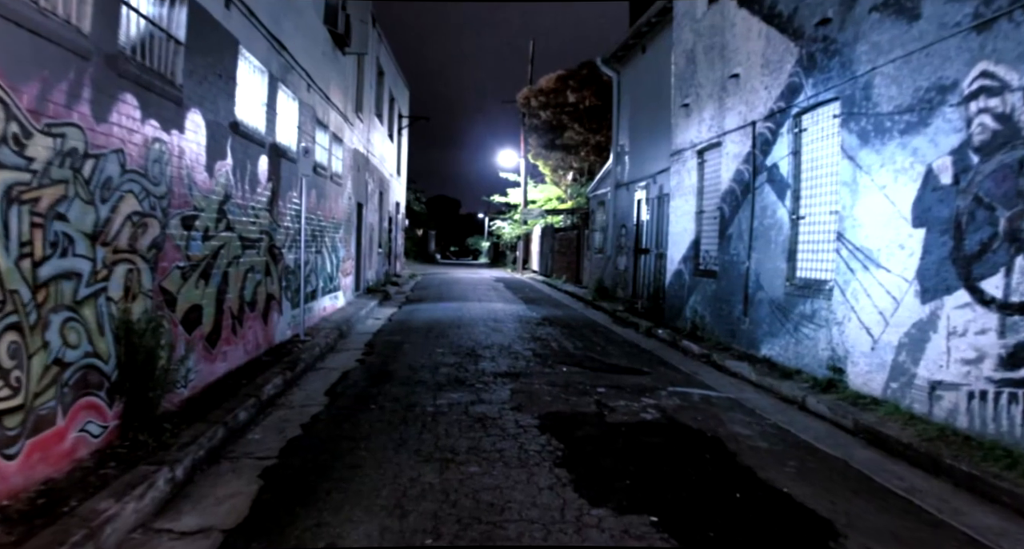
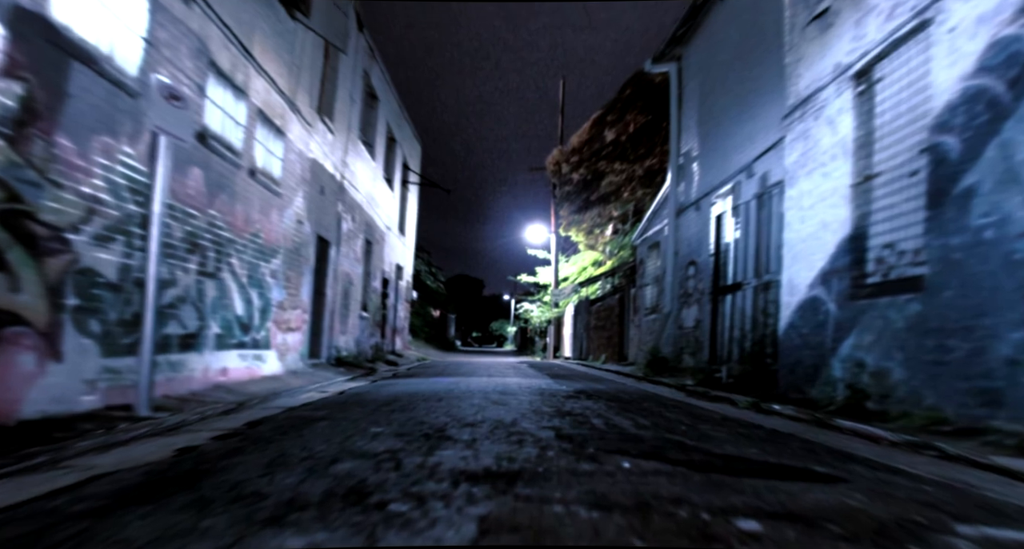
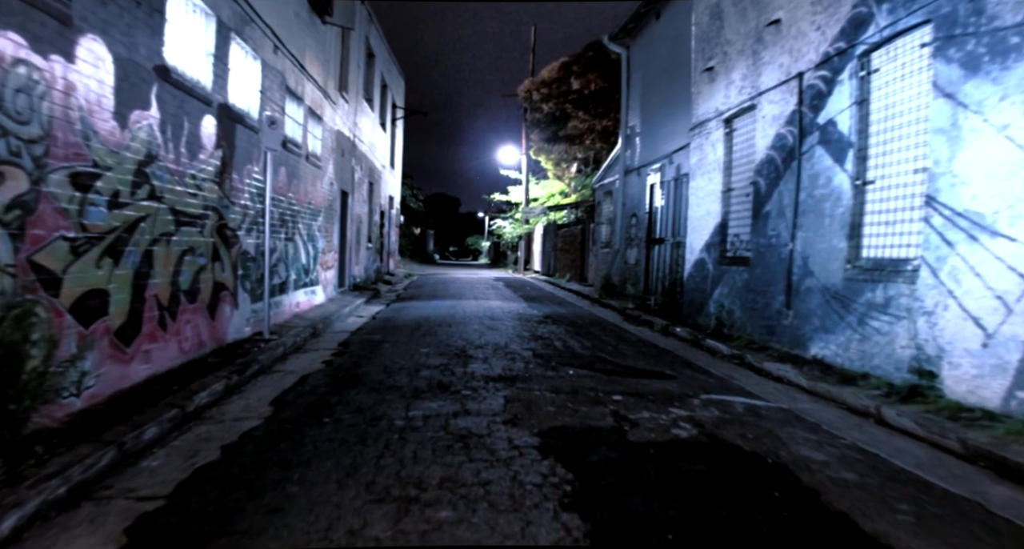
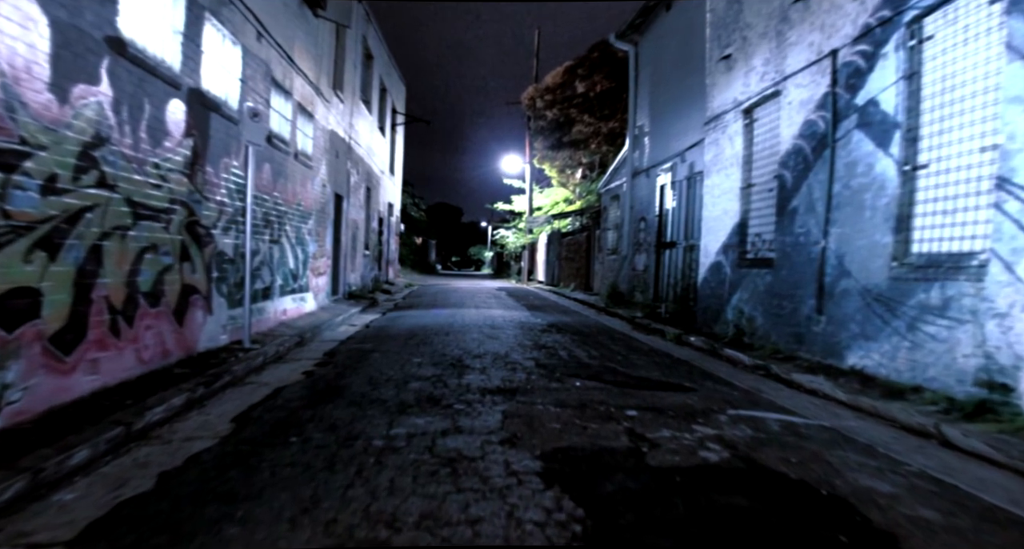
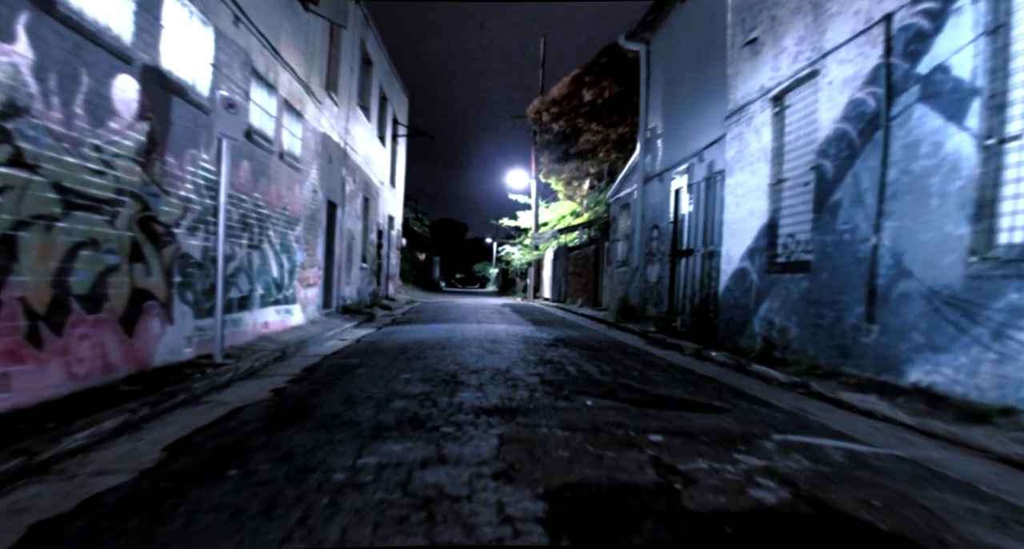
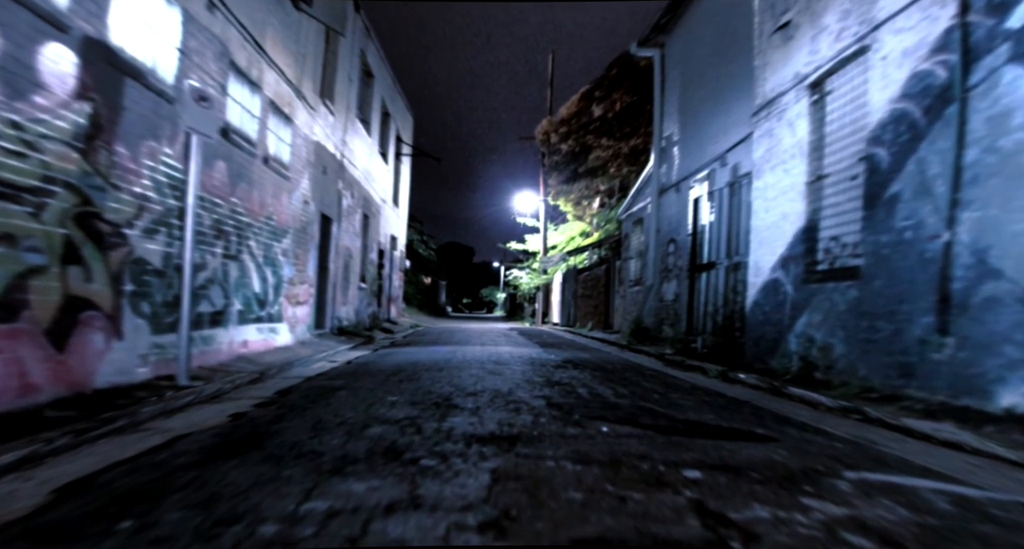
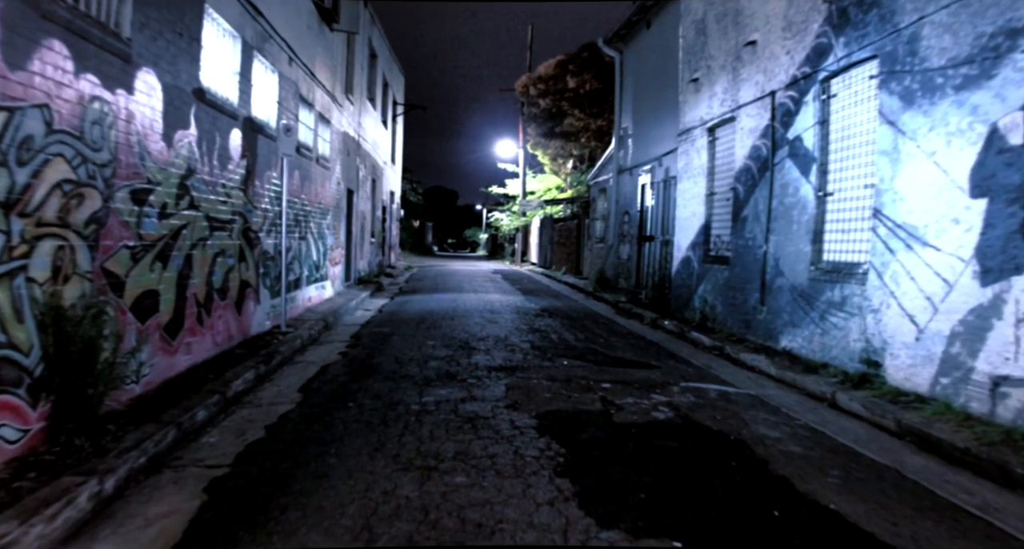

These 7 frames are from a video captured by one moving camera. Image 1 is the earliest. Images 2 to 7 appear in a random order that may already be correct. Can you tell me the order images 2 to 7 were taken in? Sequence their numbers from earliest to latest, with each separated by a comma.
7, 3, 4, 5, 6, 2
